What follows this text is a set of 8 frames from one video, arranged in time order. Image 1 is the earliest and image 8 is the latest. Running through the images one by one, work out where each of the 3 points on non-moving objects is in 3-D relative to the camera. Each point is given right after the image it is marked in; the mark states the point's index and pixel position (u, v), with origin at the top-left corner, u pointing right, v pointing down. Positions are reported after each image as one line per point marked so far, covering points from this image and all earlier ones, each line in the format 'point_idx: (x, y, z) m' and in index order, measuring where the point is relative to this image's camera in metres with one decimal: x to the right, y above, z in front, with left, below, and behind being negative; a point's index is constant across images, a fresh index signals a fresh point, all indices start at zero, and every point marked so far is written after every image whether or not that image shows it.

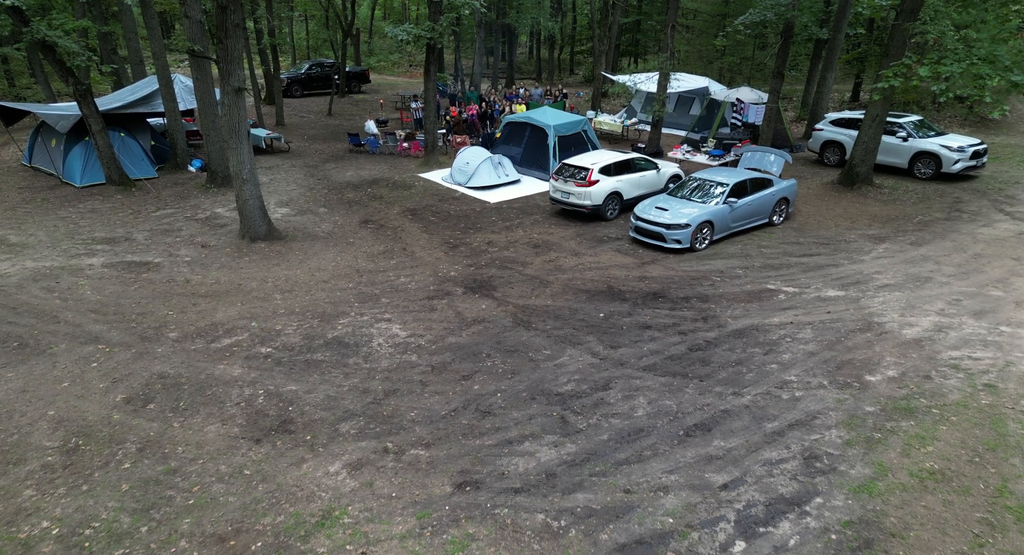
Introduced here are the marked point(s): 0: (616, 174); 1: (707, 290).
0: (+2.5, +2.5, +13.6) m
1: (+3.4, -0.2, +10.0) m
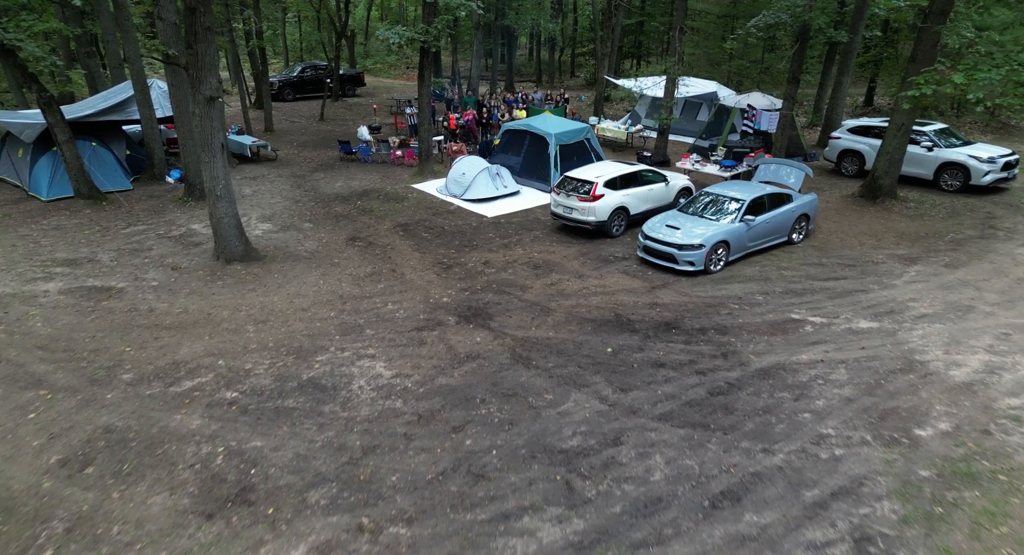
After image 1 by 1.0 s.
0: (+2.4, +2.0, +12.6) m
1: (+3.4, -0.7, +9.0) m
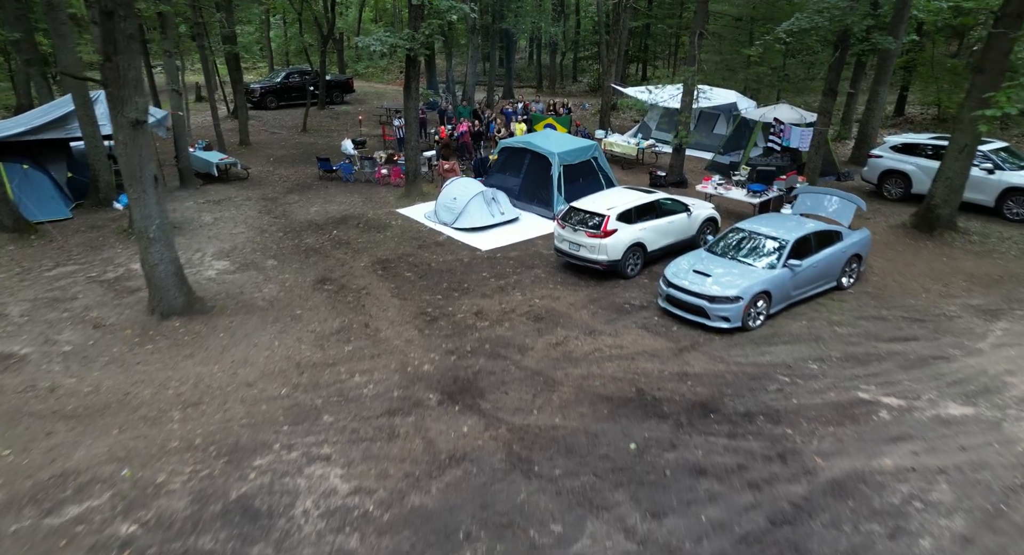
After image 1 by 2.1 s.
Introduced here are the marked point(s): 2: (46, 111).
0: (+2.4, +1.1, +10.8) m
1: (+3.4, -1.6, +7.2) m
2: (-10.2, +3.6, +12.3) m
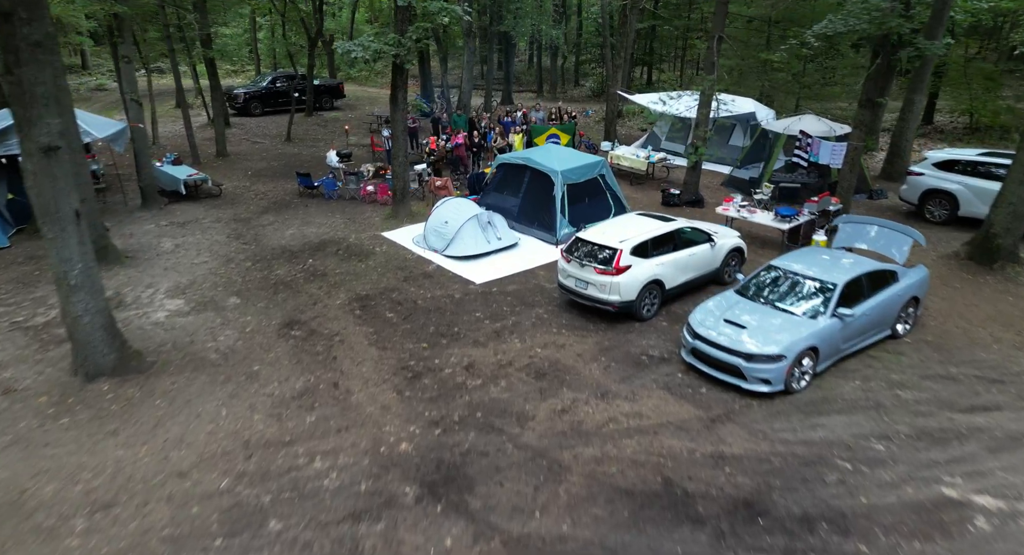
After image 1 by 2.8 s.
0: (+2.4, +0.4, +9.3) m
1: (+3.3, -2.2, +5.7) m
2: (-10.2, +2.9, +10.8) m
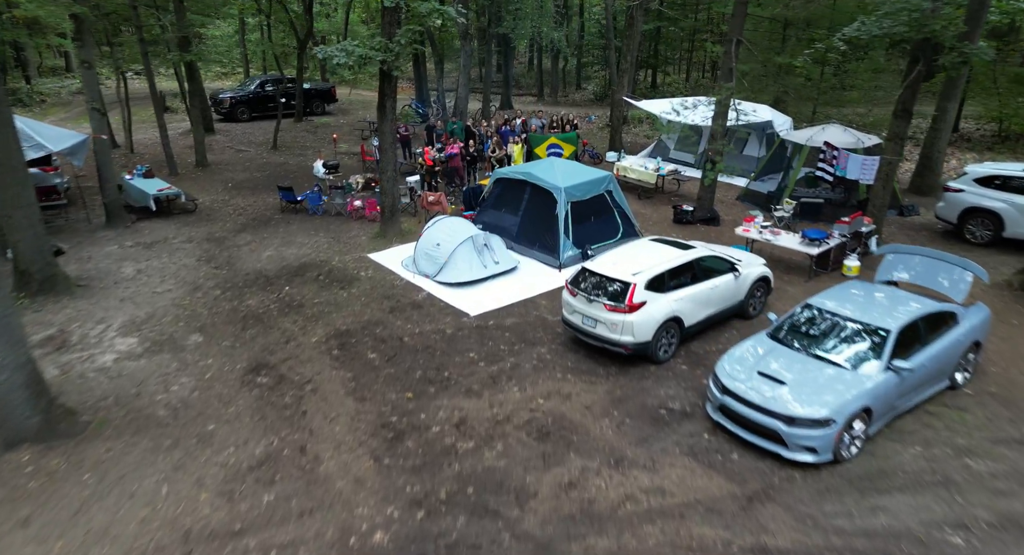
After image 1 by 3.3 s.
0: (+2.3, -0.1, +8.2) m
1: (+3.3, -2.8, +4.6) m
2: (-10.2, +2.4, +9.7) m
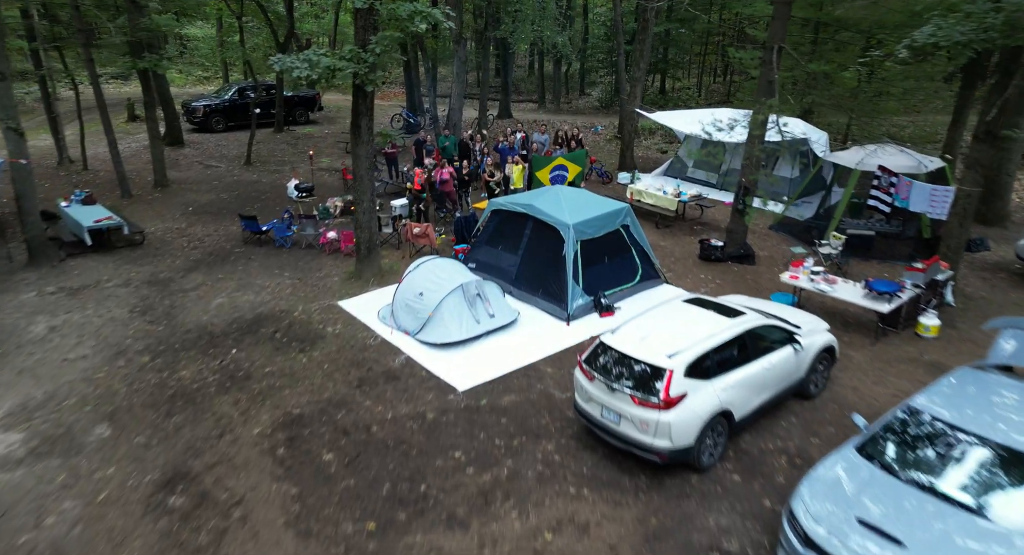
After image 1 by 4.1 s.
0: (+2.3, -1.0, +6.3) m
1: (+3.3, -3.6, +2.7) m
2: (-10.2, +1.5, +7.8) m
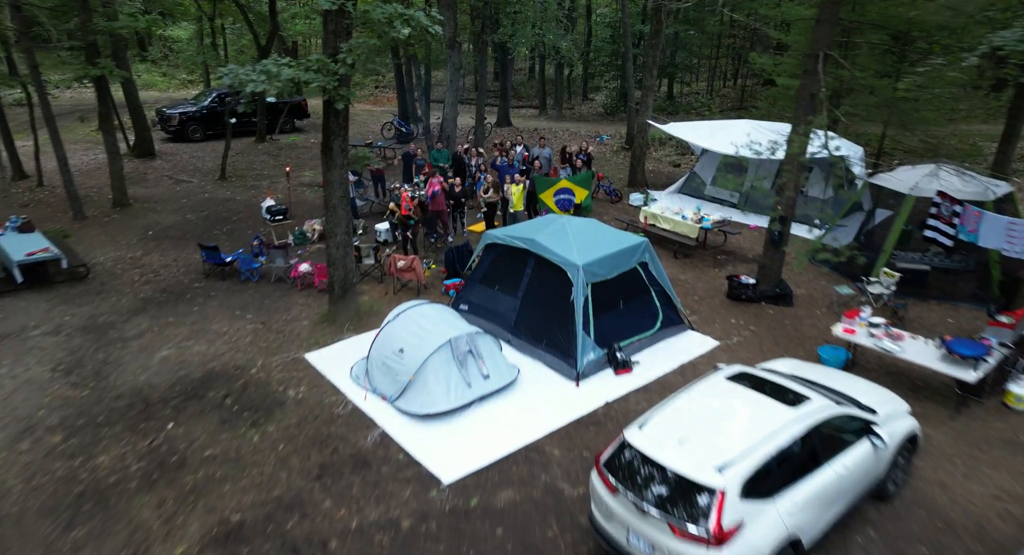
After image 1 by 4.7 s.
0: (+2.3, -1.7, +4.7) m
1: (+3.3, -4.3, +1.1) m
2: (-10.3, +0.8, +6.2) m
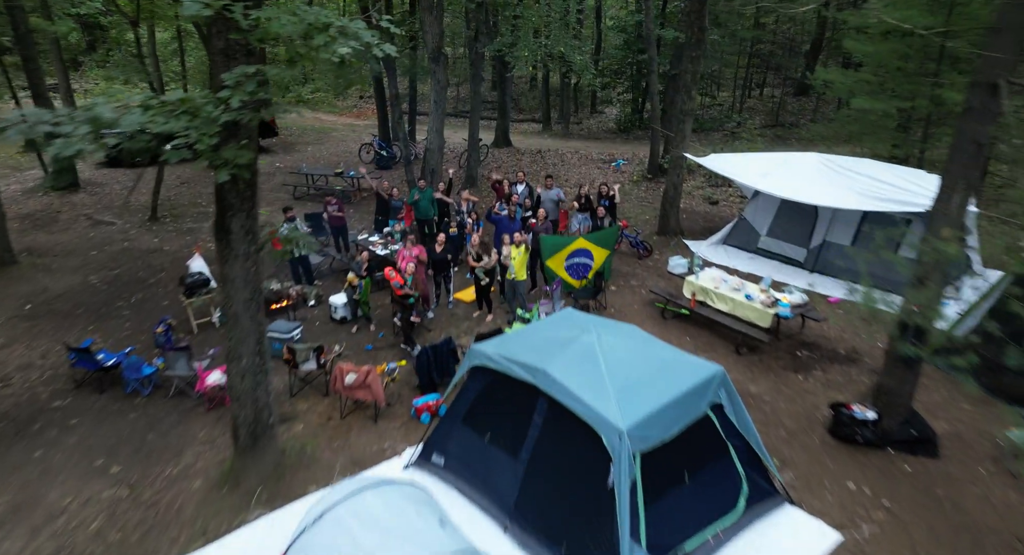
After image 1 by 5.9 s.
0: (+2.3, -3.2, +1.6) m
1: (+3.3, -5.8, -2.1) m
2: (-10.3, -0.6, +3.1) m
